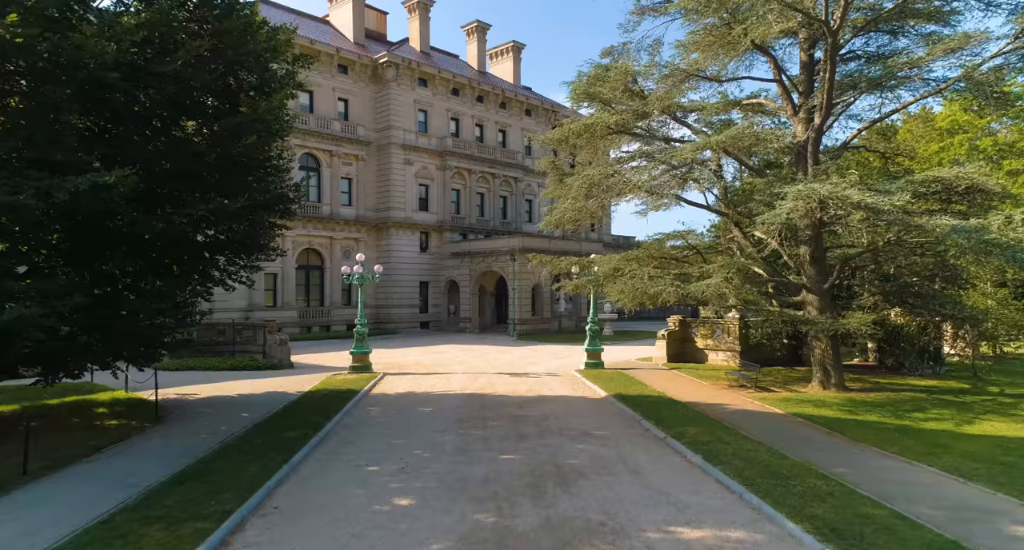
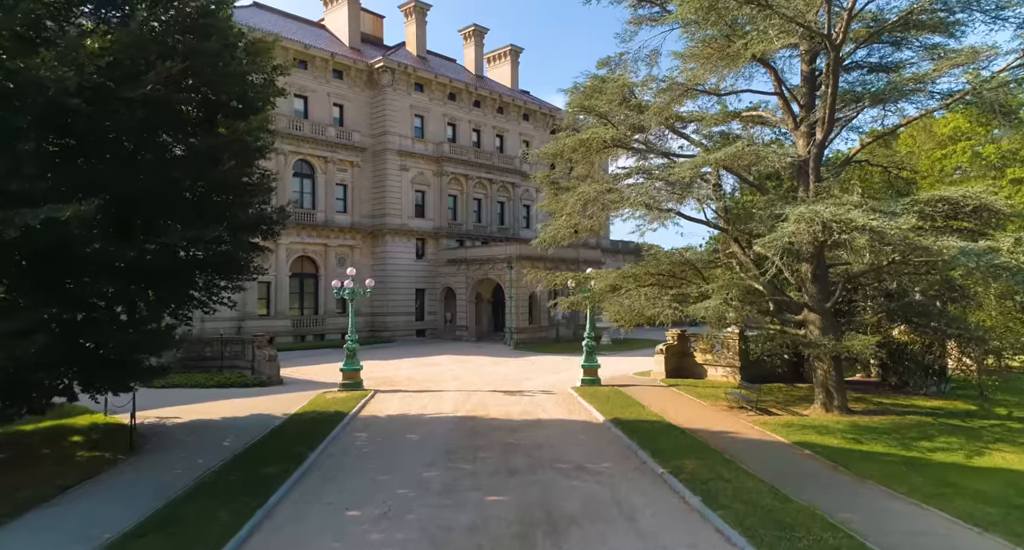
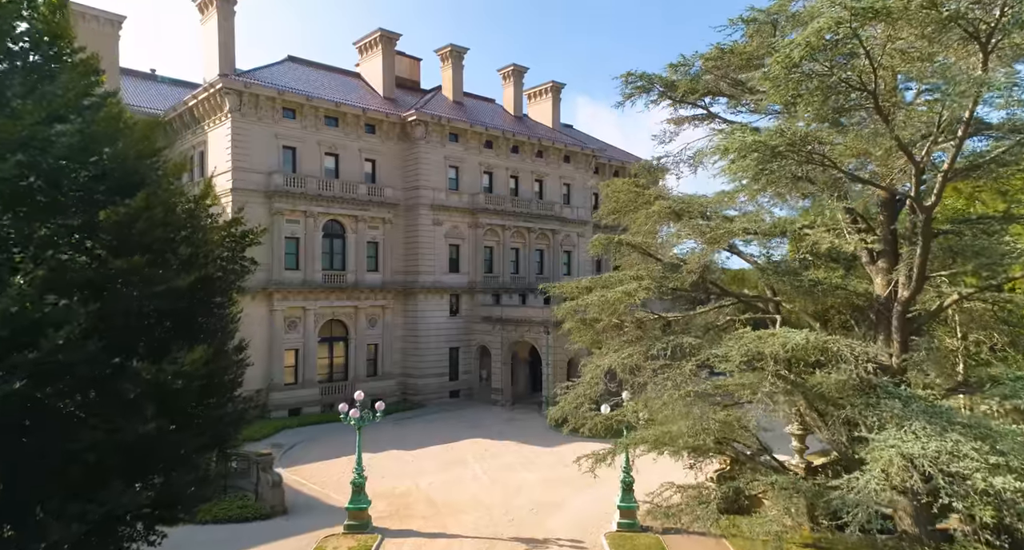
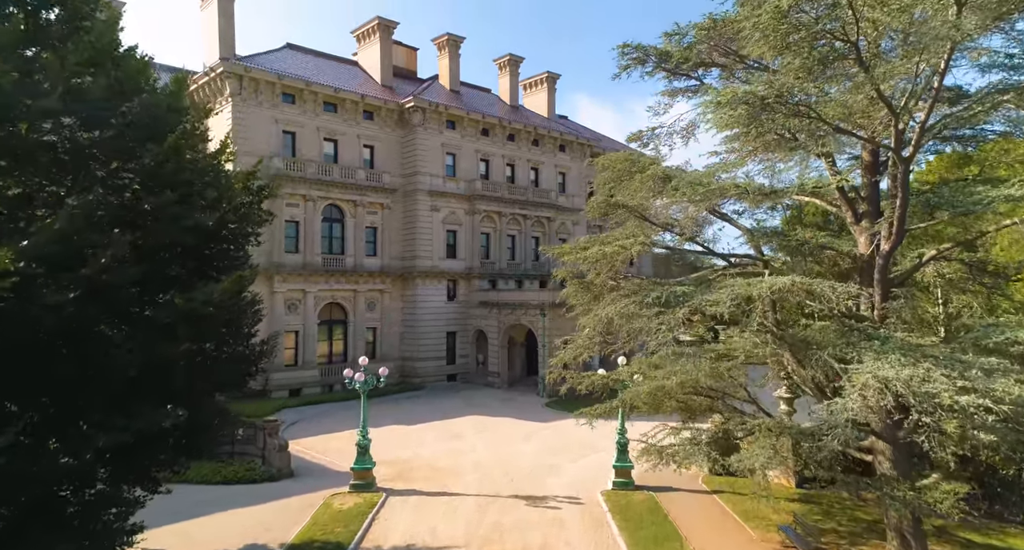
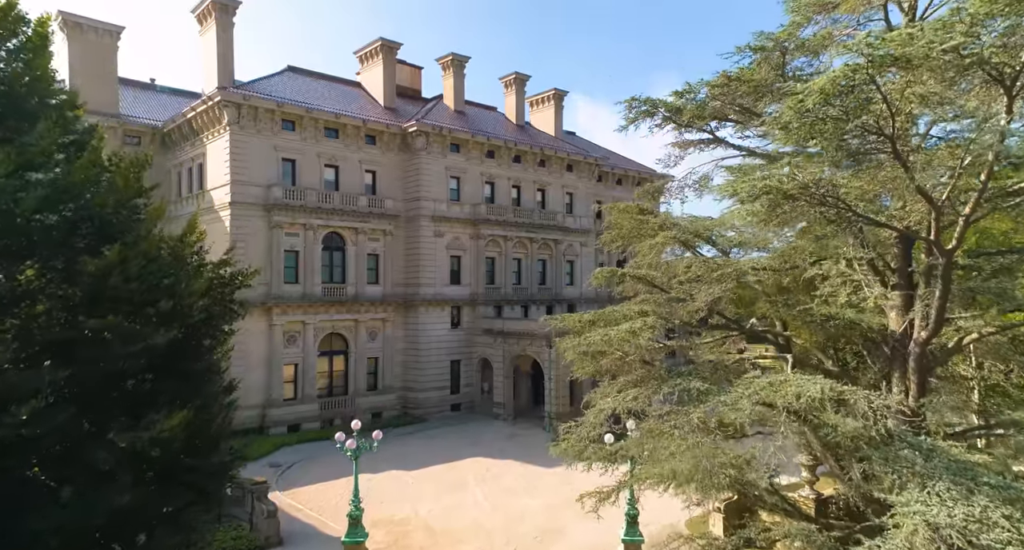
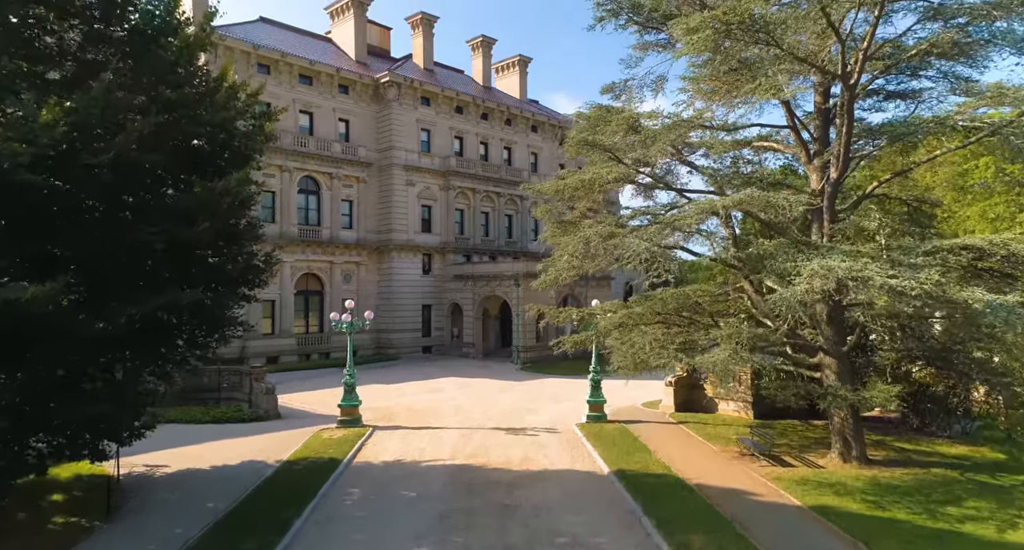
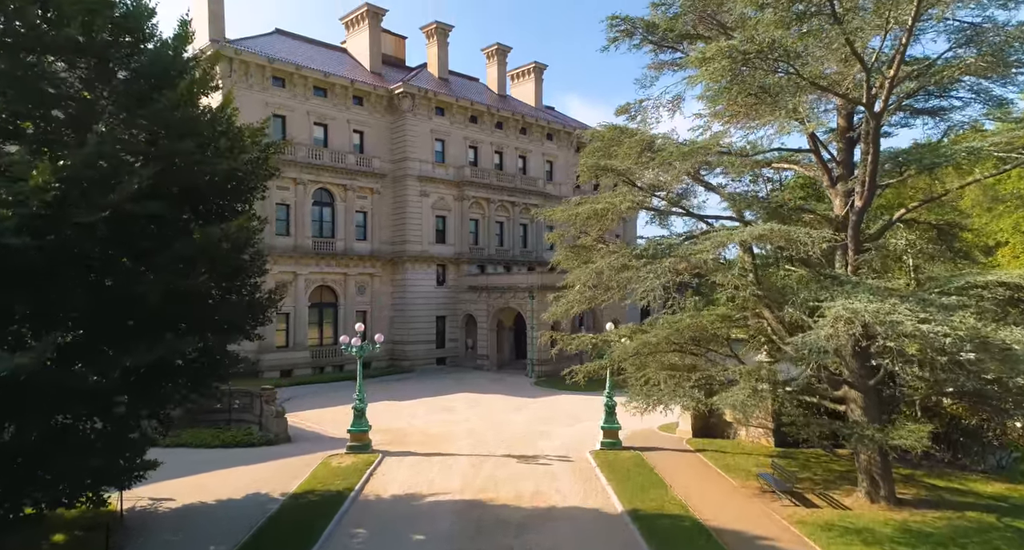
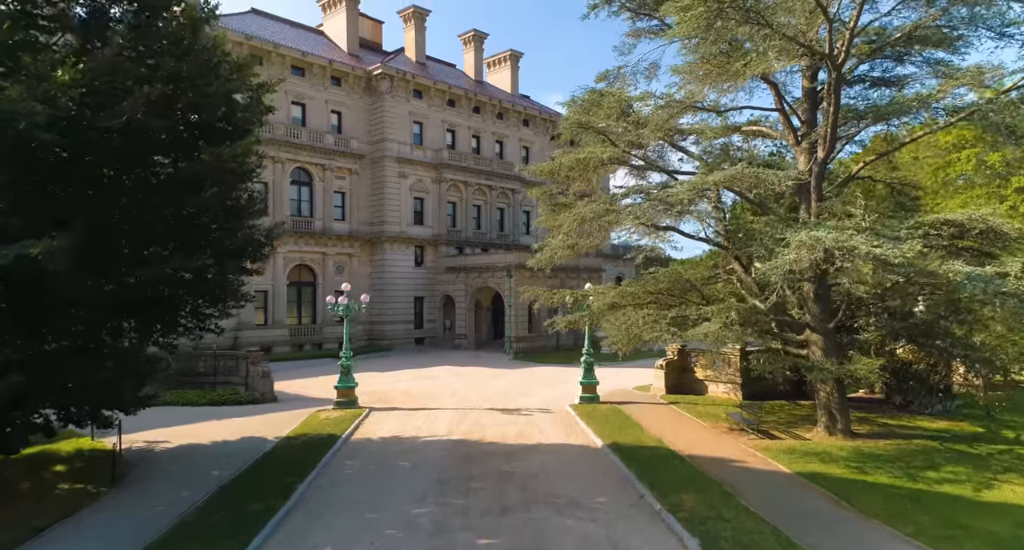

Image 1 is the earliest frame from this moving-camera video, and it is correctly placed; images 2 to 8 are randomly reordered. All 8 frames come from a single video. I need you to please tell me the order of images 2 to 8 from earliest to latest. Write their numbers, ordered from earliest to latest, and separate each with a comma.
2, 8, 6, 7, 4, 3, 5
